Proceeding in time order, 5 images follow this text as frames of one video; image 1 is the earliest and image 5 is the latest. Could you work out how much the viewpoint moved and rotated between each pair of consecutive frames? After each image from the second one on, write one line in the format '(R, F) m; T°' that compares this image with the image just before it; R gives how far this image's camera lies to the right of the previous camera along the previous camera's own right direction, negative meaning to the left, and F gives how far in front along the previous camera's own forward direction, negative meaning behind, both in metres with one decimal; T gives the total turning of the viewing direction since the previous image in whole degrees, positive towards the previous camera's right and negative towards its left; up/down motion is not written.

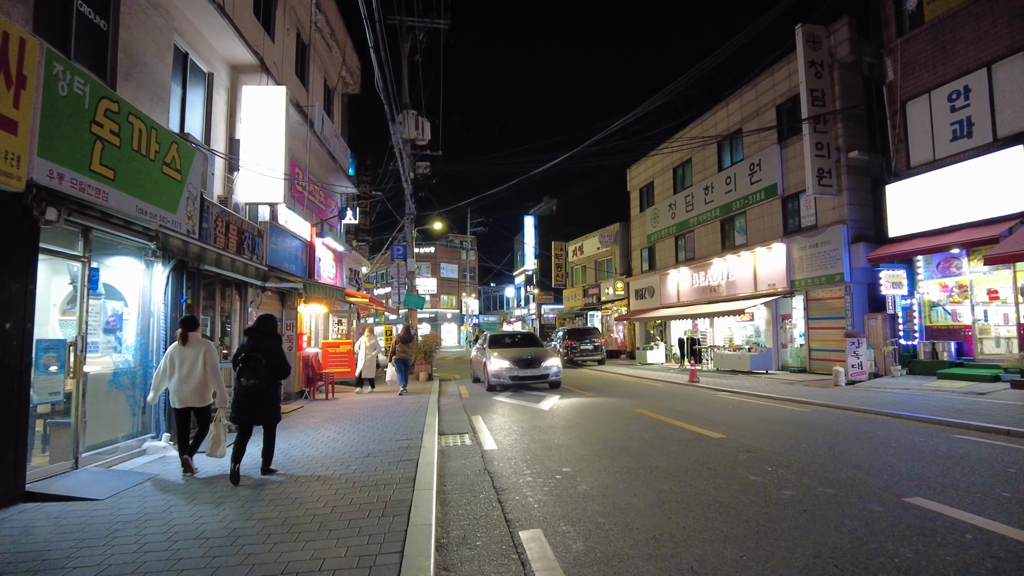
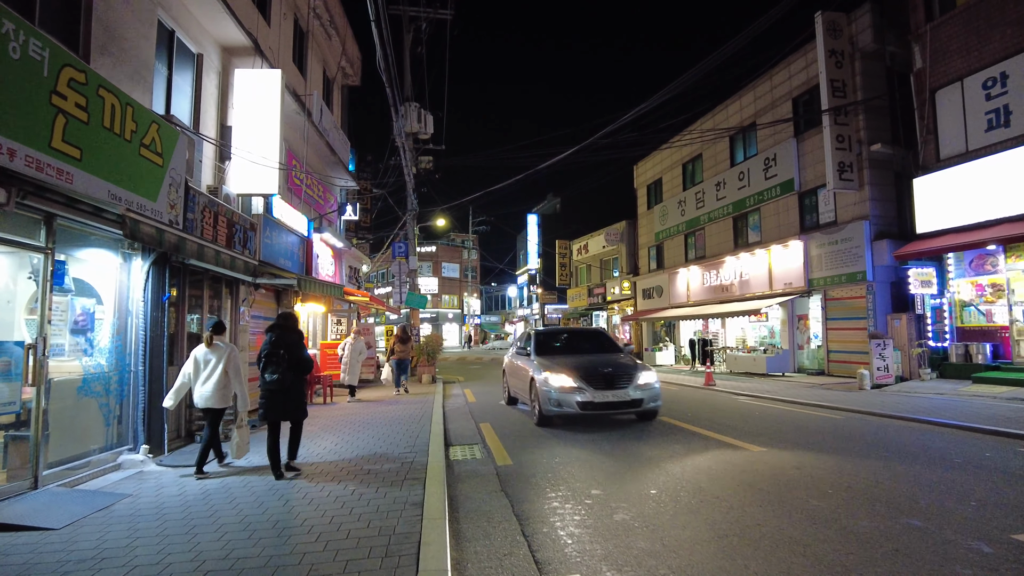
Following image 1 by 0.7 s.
(-0.2, +0.7) m; 0°
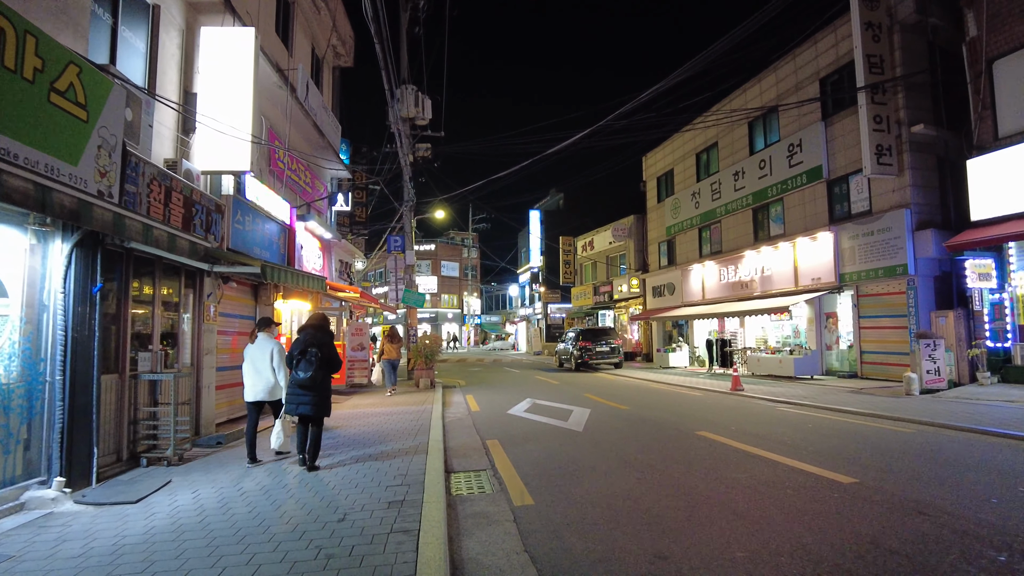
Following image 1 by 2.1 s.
(-0.1, +1.4) m; 0°
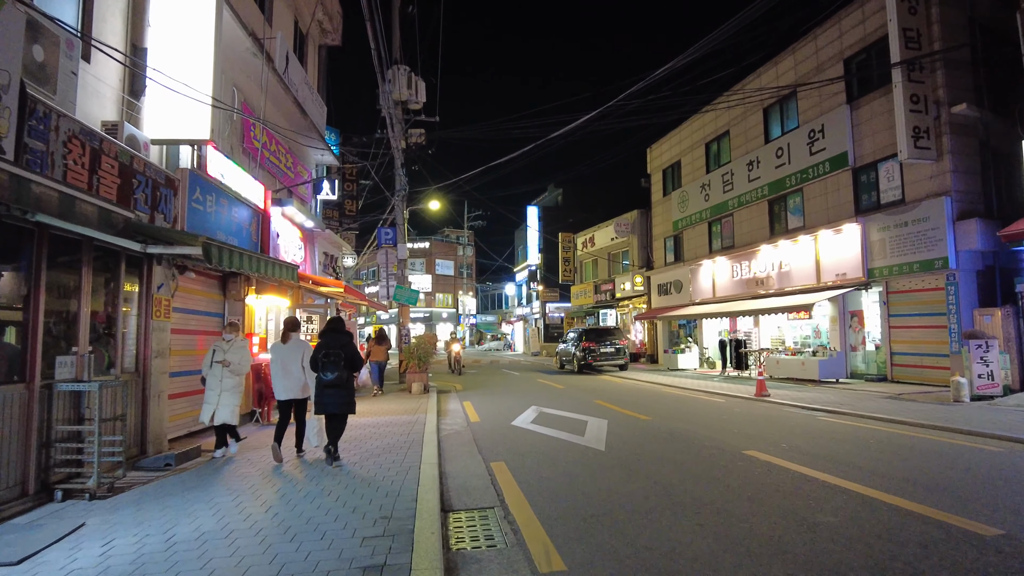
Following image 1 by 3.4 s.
(-0.2, +1.3) m; +1°
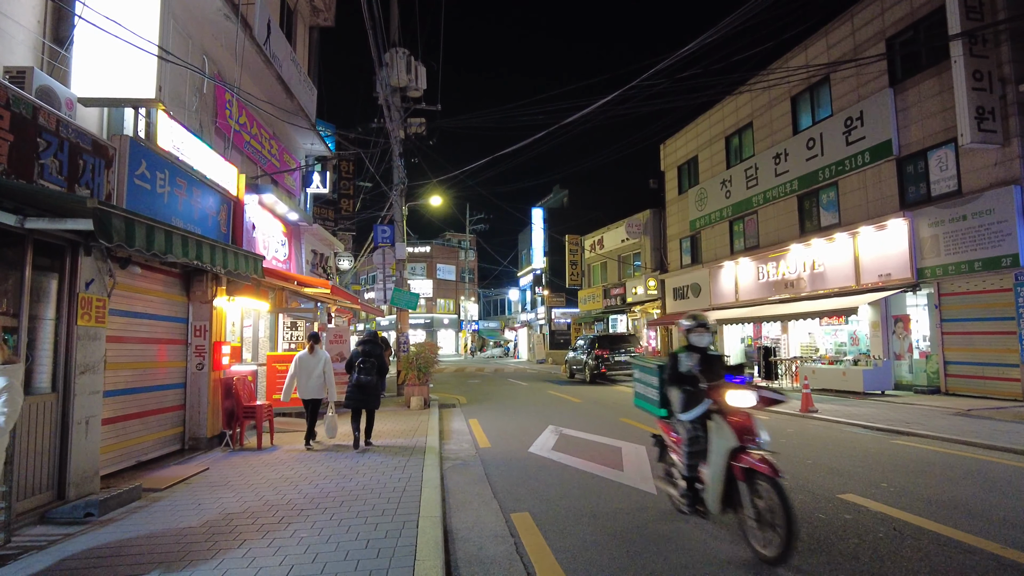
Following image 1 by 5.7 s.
(-0.2, +1.5) m; 0°
